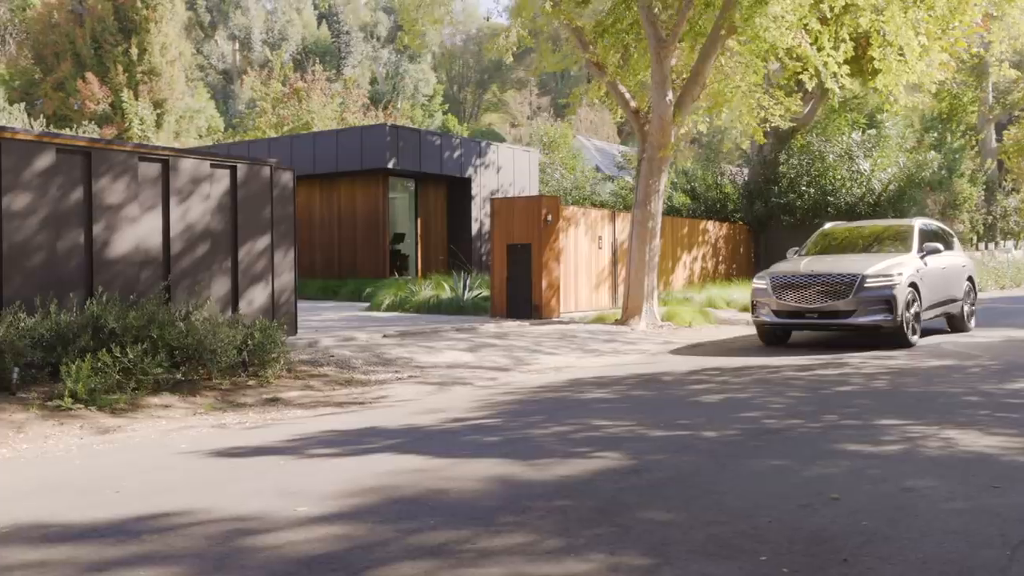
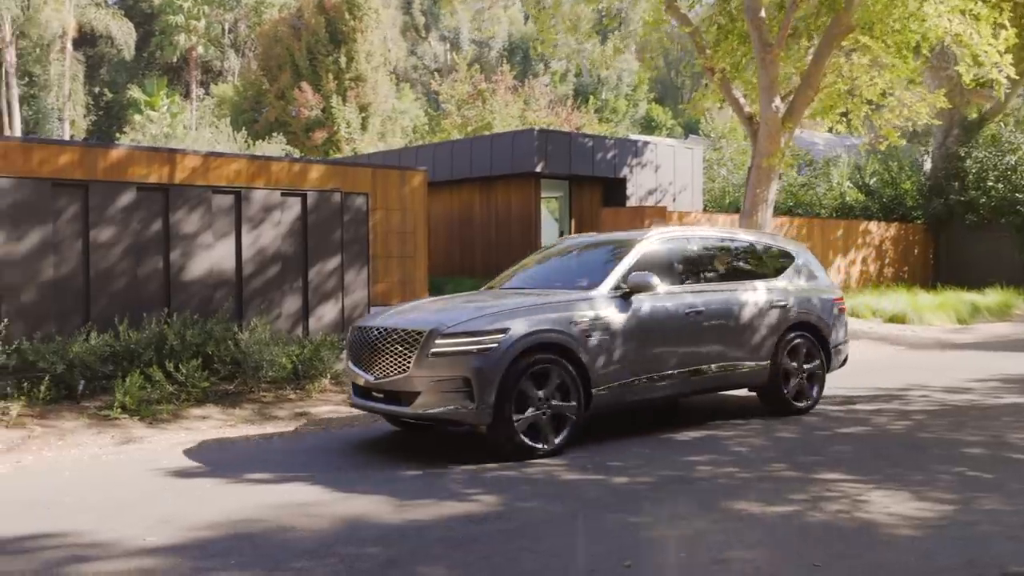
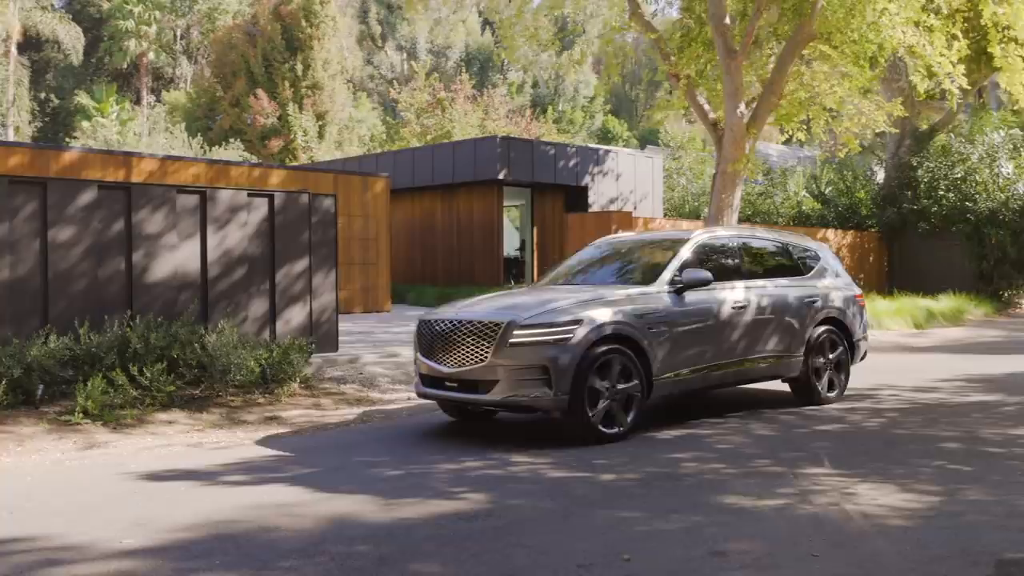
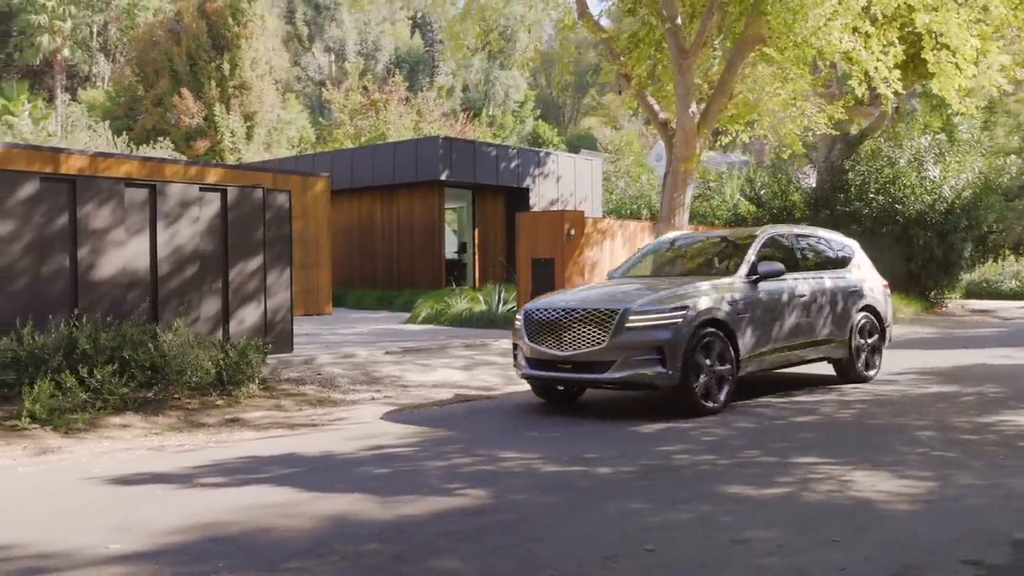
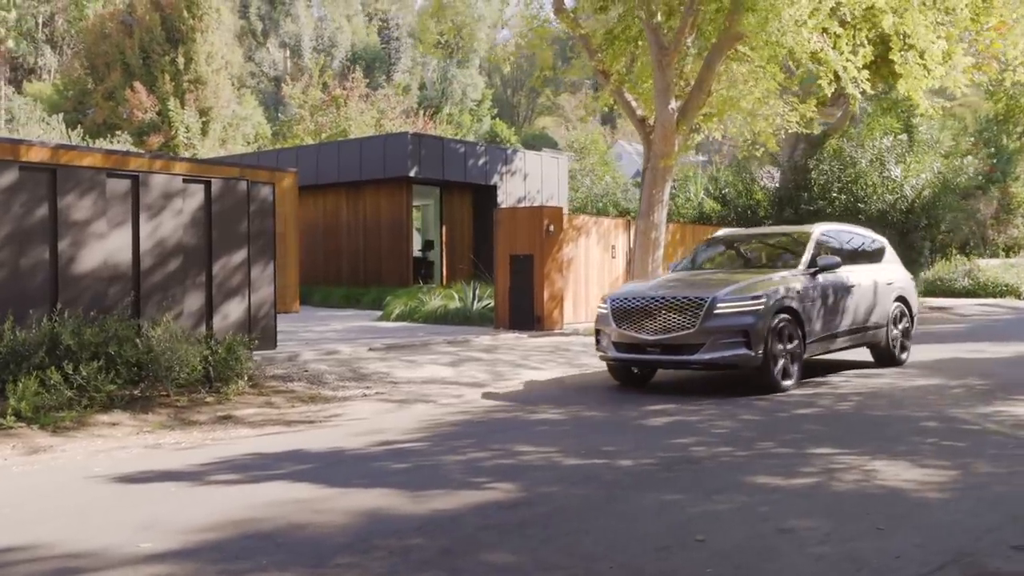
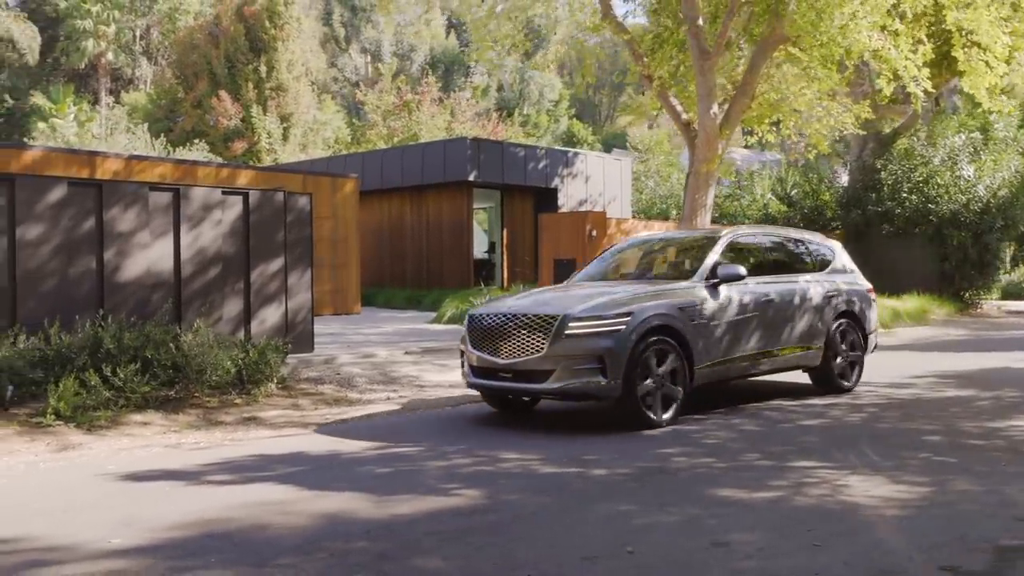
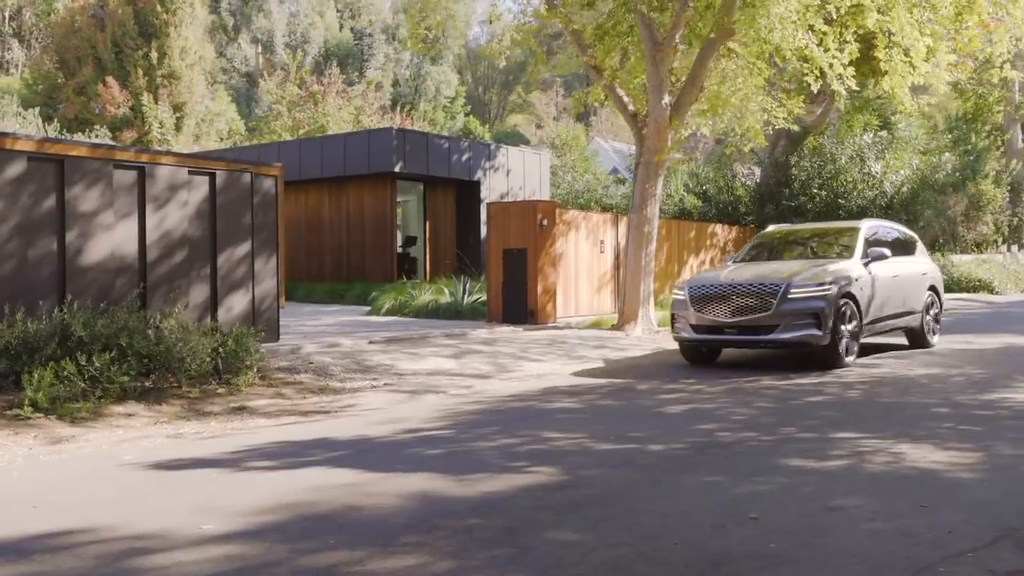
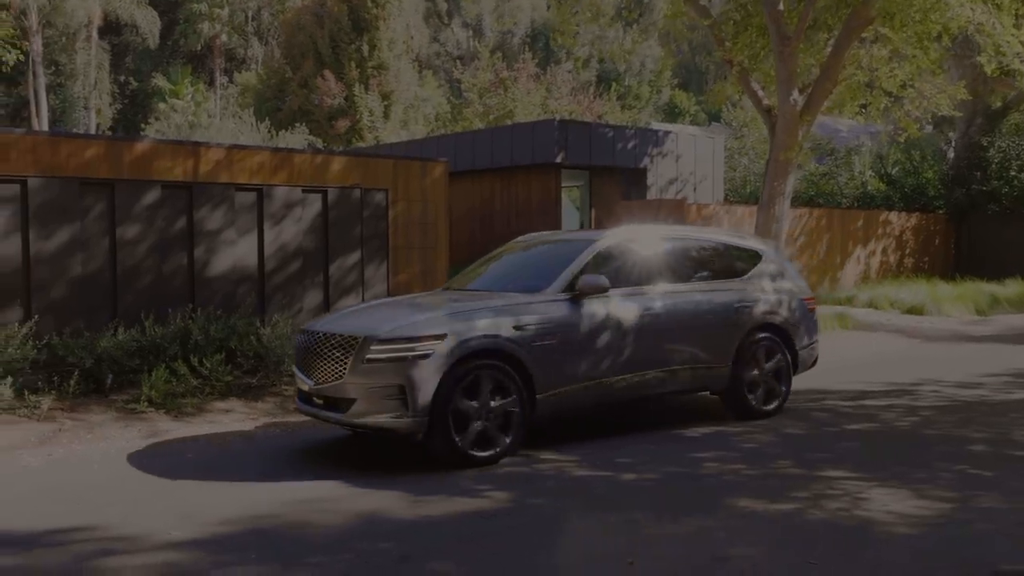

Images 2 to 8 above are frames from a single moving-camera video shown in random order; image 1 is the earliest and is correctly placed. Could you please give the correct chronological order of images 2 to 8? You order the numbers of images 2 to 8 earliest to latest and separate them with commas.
7, 5, 4, 6, 3, 2, 8
